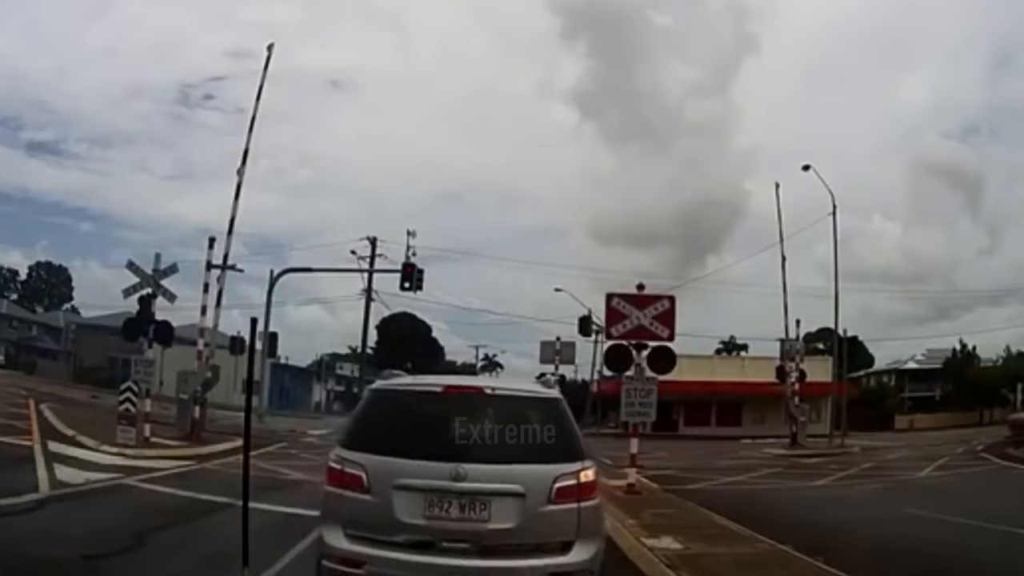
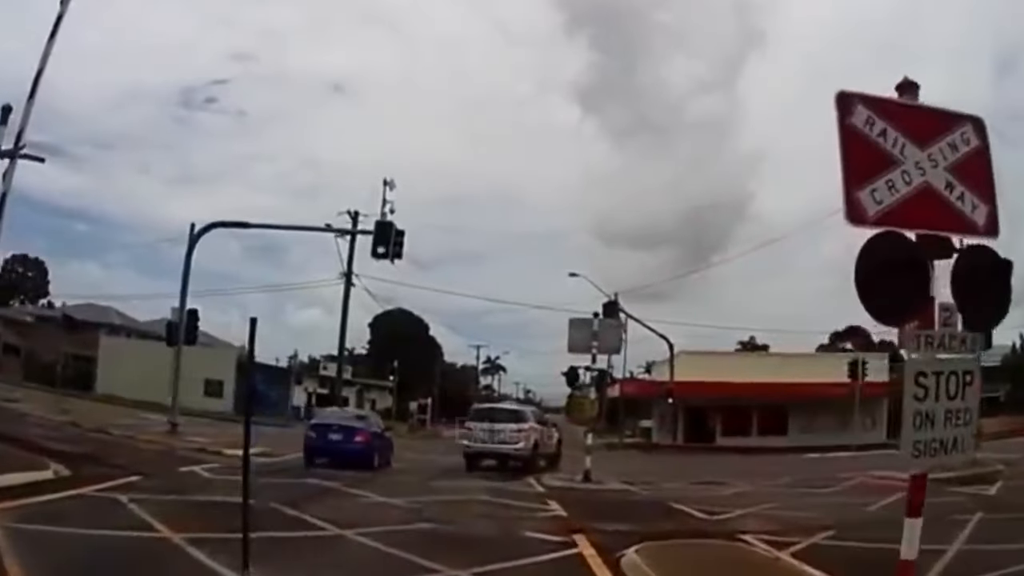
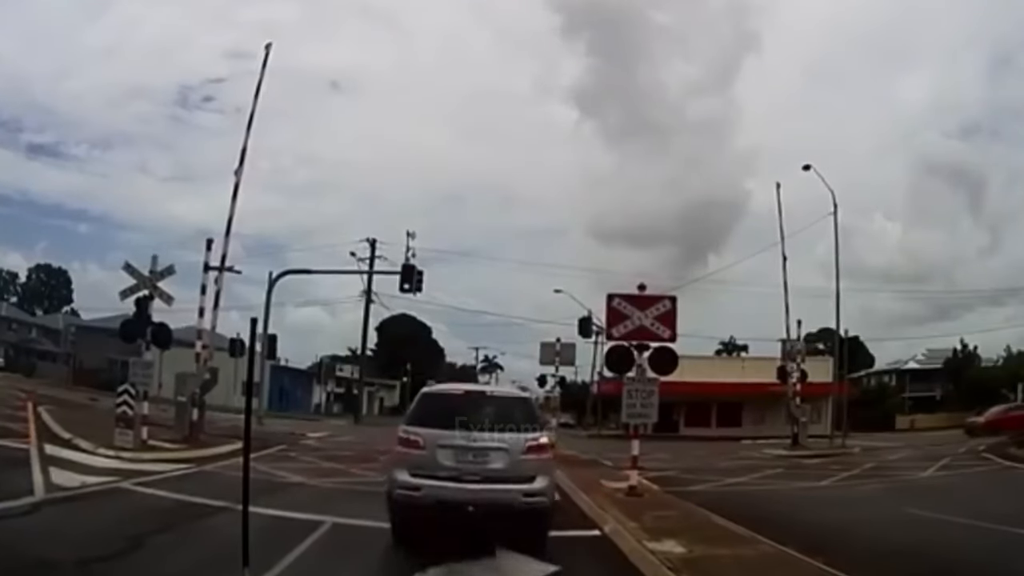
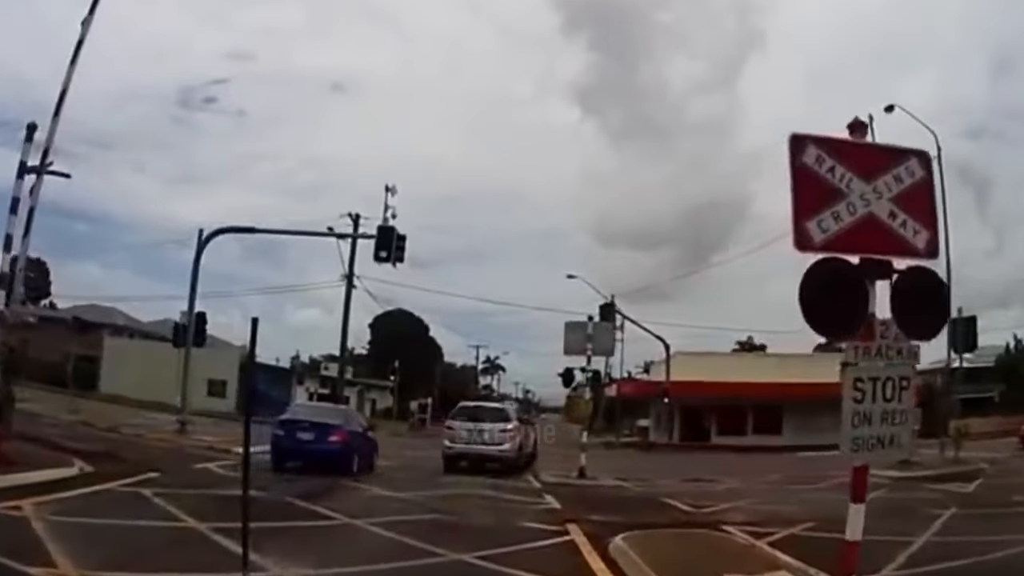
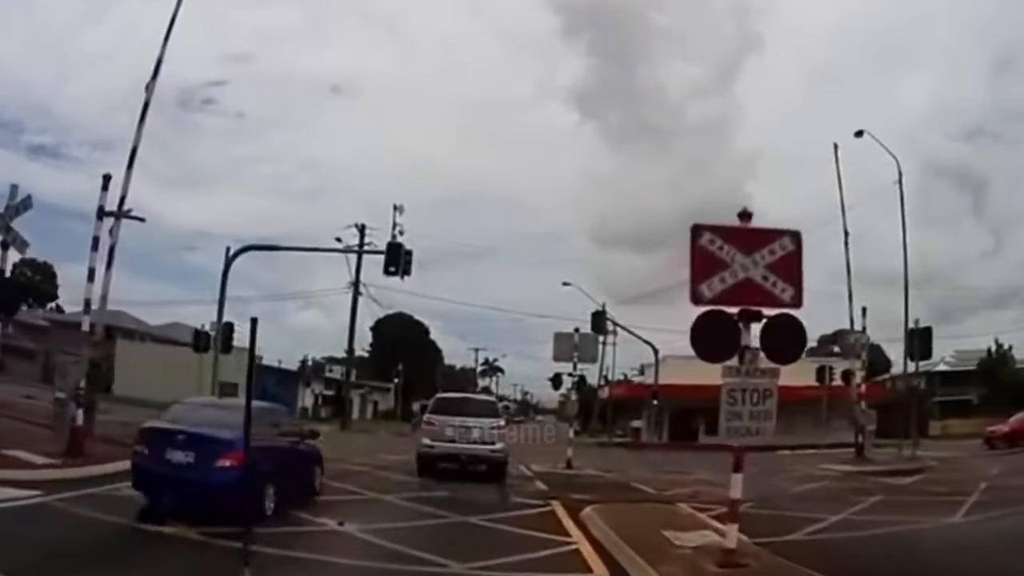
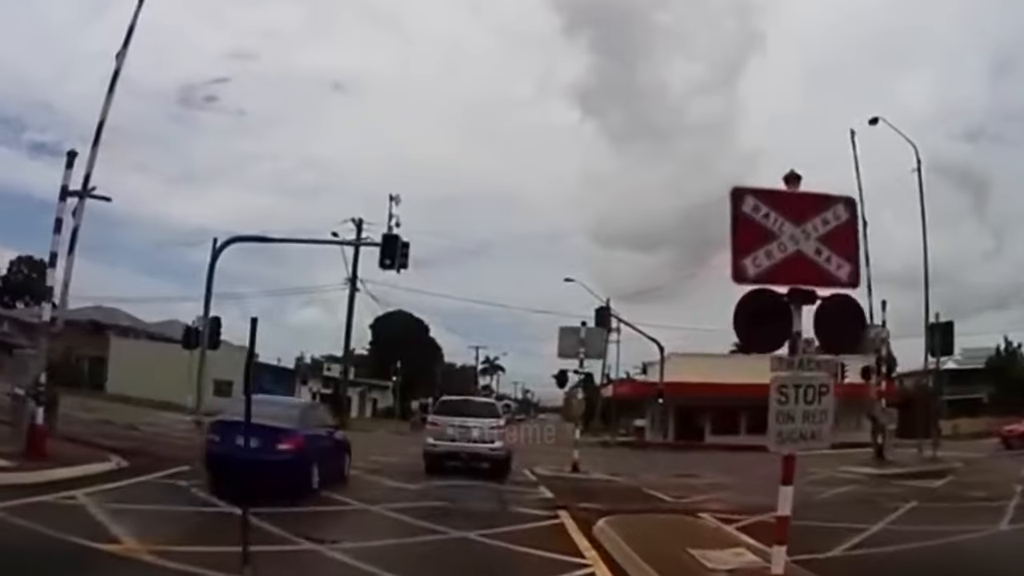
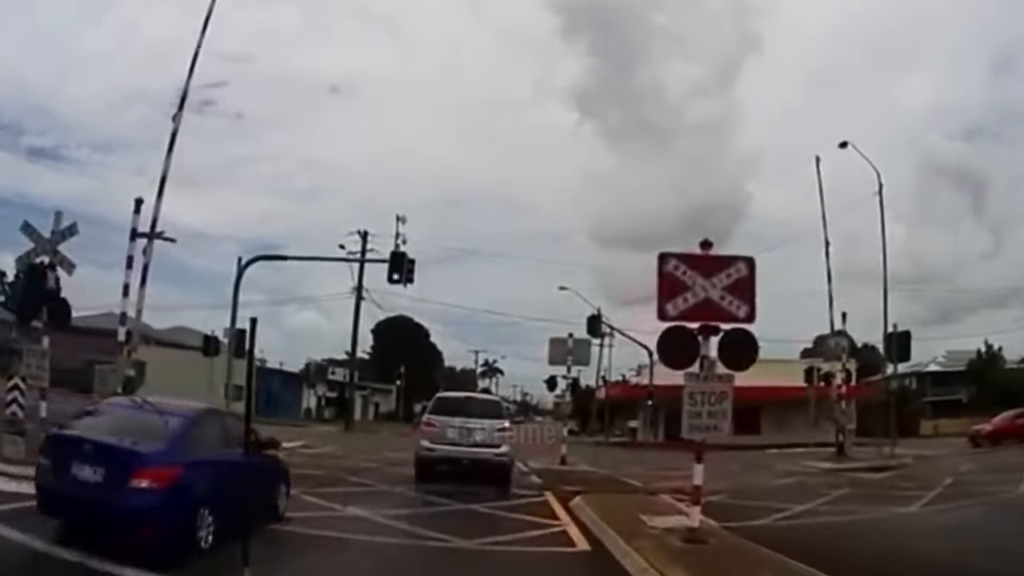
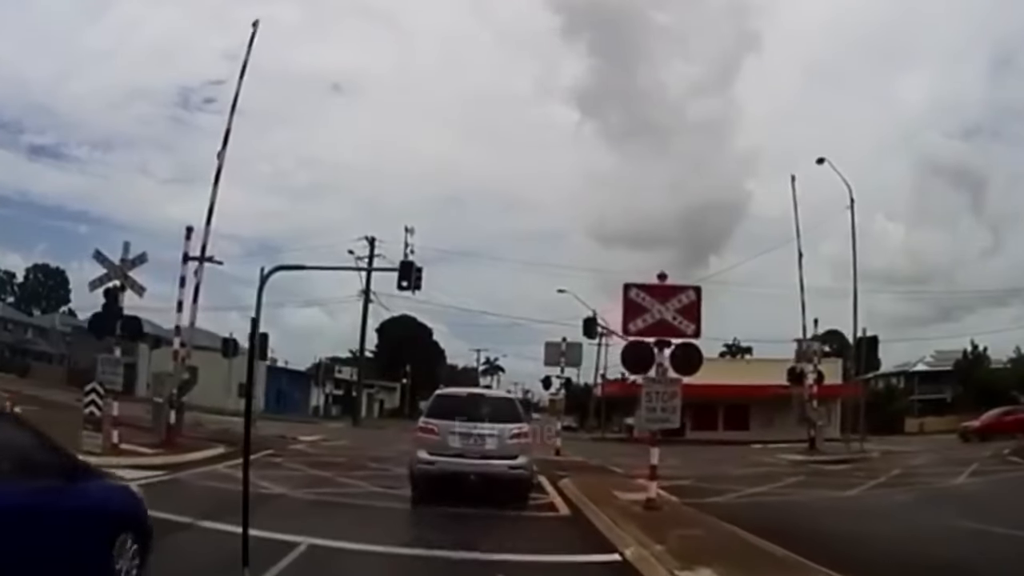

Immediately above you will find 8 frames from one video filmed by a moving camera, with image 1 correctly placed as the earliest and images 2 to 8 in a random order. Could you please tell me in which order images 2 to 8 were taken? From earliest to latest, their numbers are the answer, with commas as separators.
3, 8, 7, 5, 6, 4, 2
